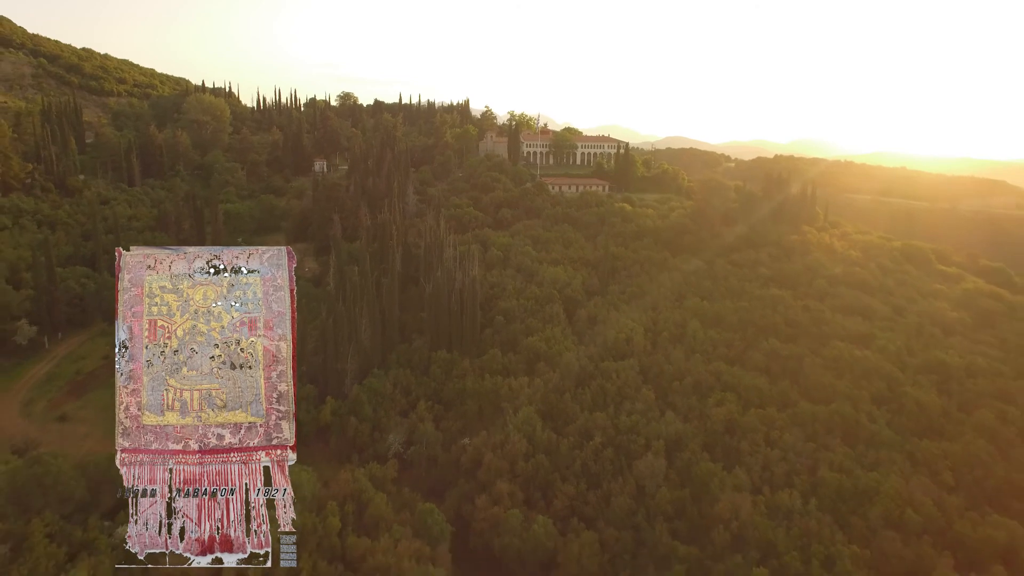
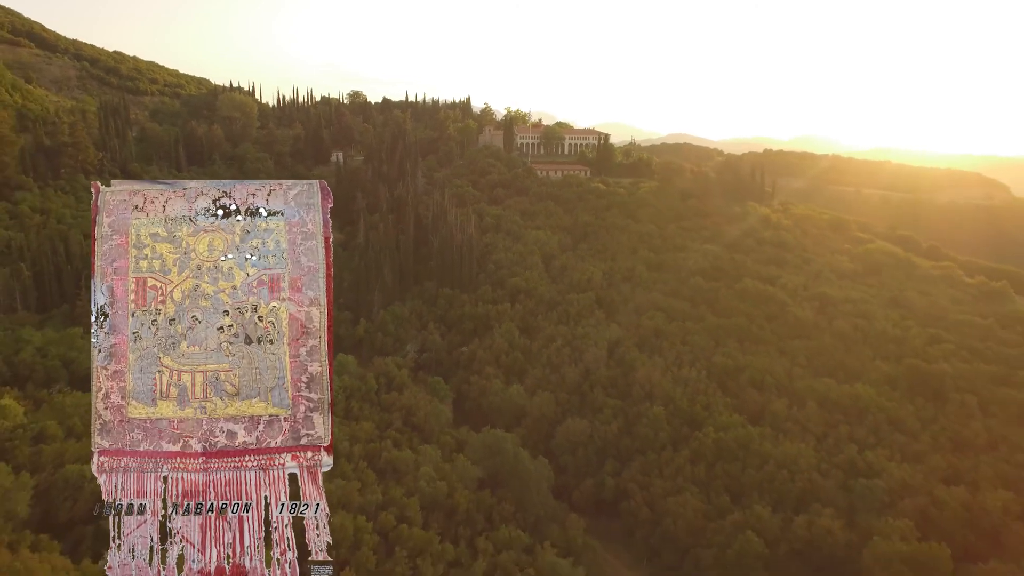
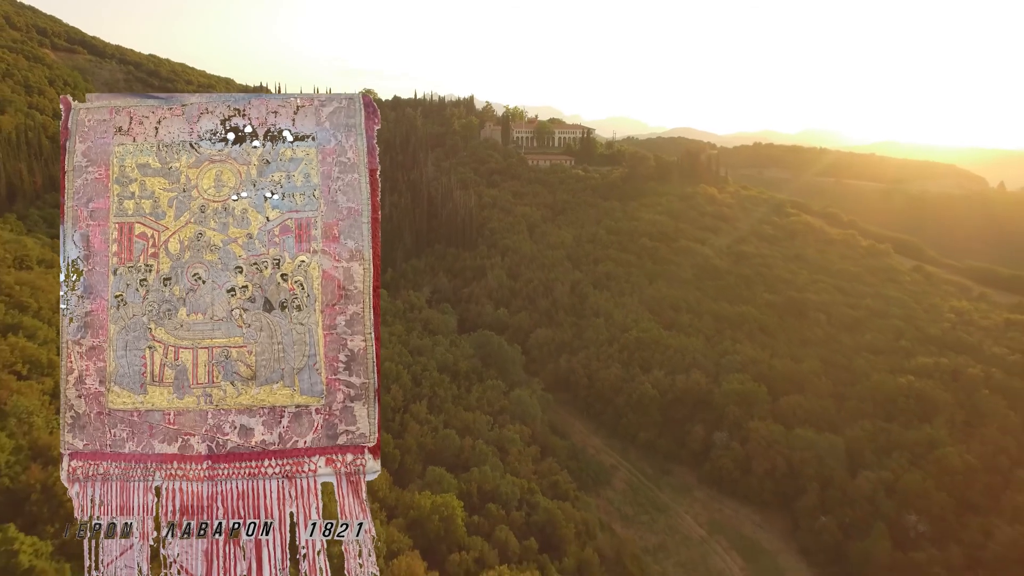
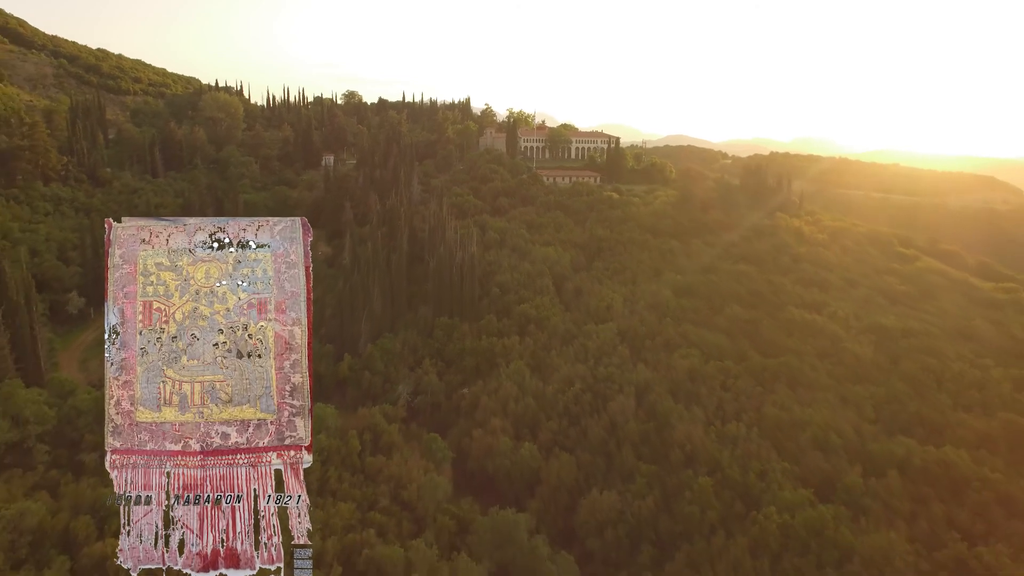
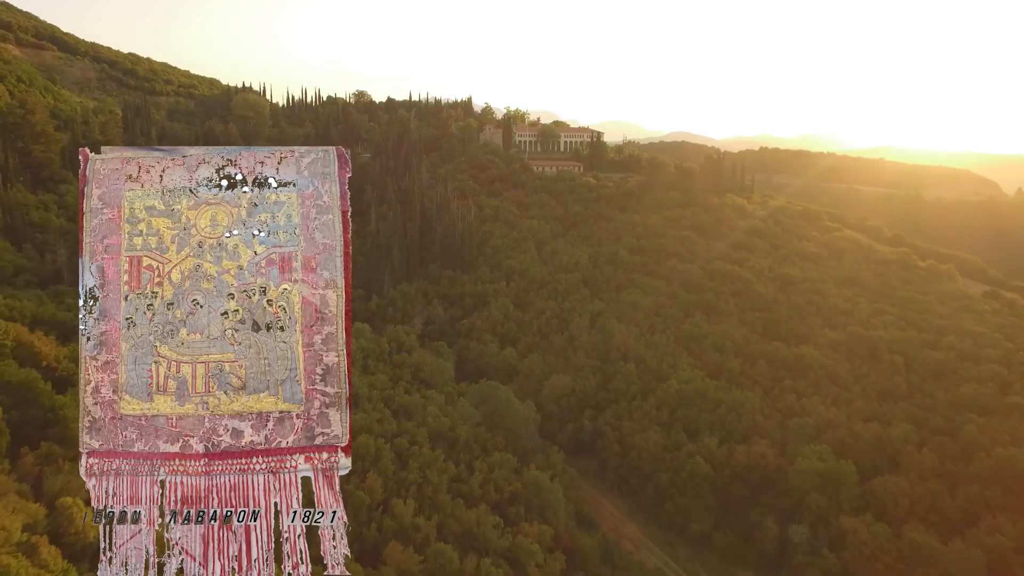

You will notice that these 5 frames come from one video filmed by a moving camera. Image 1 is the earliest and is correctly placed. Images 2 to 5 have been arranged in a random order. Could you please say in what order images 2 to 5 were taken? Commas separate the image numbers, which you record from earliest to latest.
4, 2, 5, 3
